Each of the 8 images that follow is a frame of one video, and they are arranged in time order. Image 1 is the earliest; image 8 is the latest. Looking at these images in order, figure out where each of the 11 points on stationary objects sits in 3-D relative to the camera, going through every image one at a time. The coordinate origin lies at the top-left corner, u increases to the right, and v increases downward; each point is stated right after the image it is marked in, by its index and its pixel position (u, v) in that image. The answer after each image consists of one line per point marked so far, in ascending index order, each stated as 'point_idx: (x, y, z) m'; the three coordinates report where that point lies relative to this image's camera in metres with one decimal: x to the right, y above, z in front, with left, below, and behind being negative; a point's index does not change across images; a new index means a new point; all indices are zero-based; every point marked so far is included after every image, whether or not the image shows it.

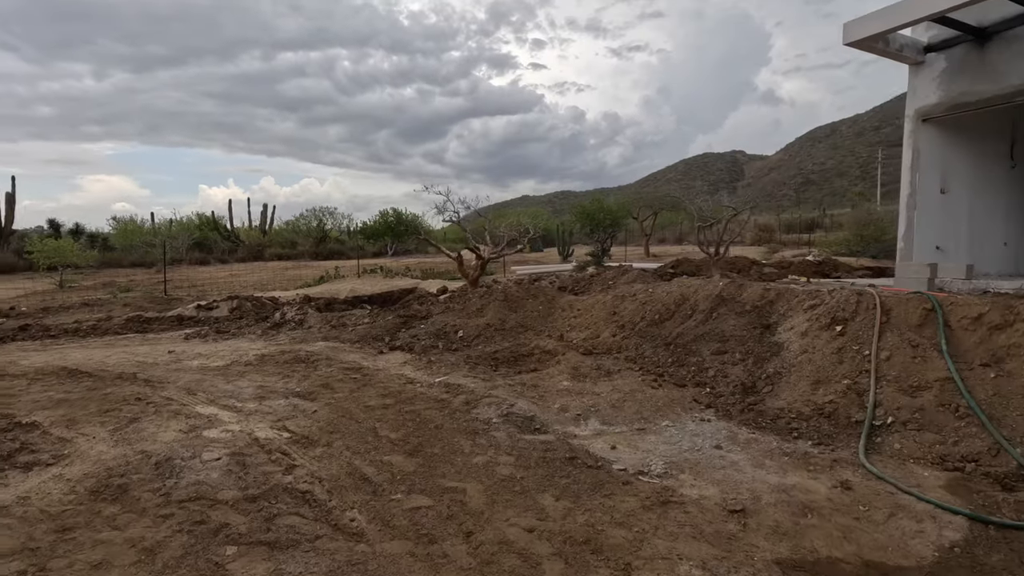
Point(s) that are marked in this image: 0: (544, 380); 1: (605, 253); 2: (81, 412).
0: (+0.4, -1.2, +6.7) m
1: (+3.0, +1.2, +17.7) m
2: (-4.7, -1.4, +5.9) m
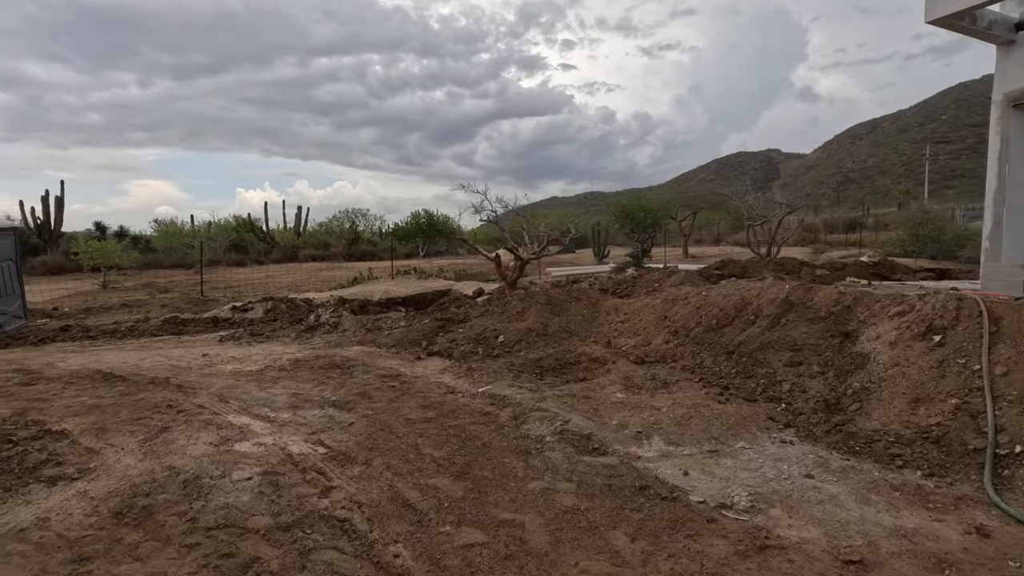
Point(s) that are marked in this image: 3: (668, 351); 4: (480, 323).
0: (+1.0, -1.2, +6.2) m
1: (+4.2, +1.1, +17.0) m
2: (-4.2, -1.4, +5.7) m
3: (+2.1, -0.9, +7.3) m
4: (-0.5, -0.6, +8.9) m
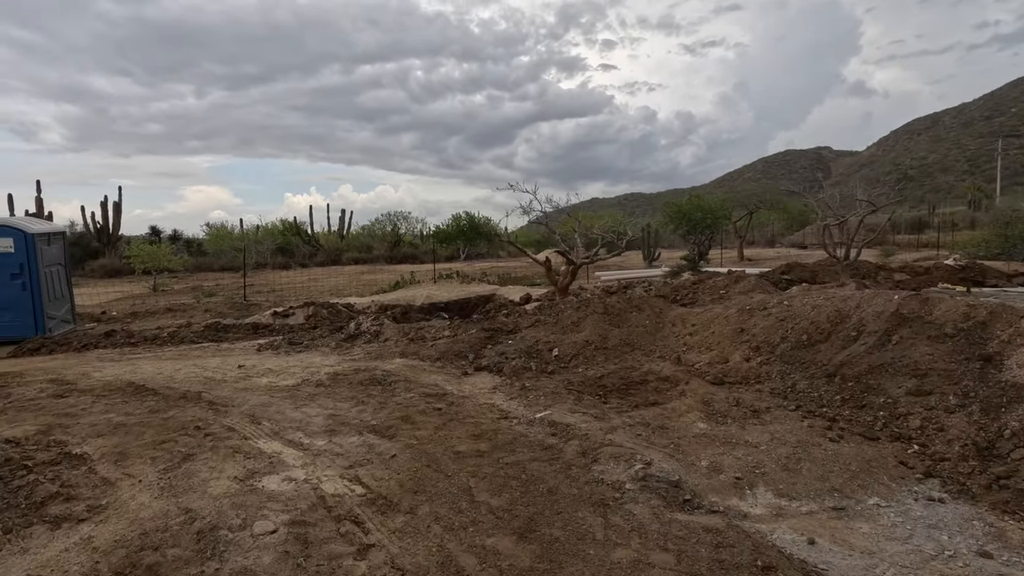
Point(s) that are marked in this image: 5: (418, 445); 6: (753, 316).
0: (+1.6, -1.3, +5.3) m
1: (+5.6, +0.9, +15.9) m
2: (-3.6, -1.5, +5.2) m
3: (+2.8, -1.0, +6.3) m
4: (+0.3, -0.7, +8.1) m
5: (-0.8, -1.4, +4.7) m
6: (+3.4, -0.4, +7.7) m
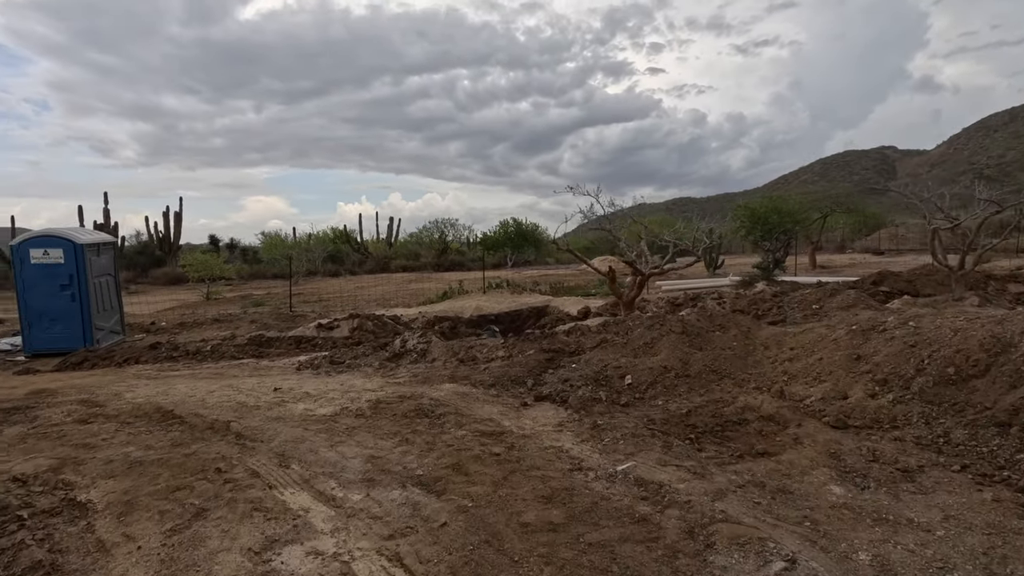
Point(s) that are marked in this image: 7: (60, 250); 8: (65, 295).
0: (+2.2, -1.5, +4.1) m
1: (+7.1, +0.6, +14.4) m
2: (-3.0, -1.7, +4.5) m
3: (+3.5, -1.2, +5.1) m
4: (+1.1, -0.9, +7.1) m
5: (-0.3, -1.6, +3.8) m
6: (+4.2, -0.6, +6.4) m
7: (-9.5, +0.8, +11.3) m
8: (-9.5, -0.1, +11.4) m
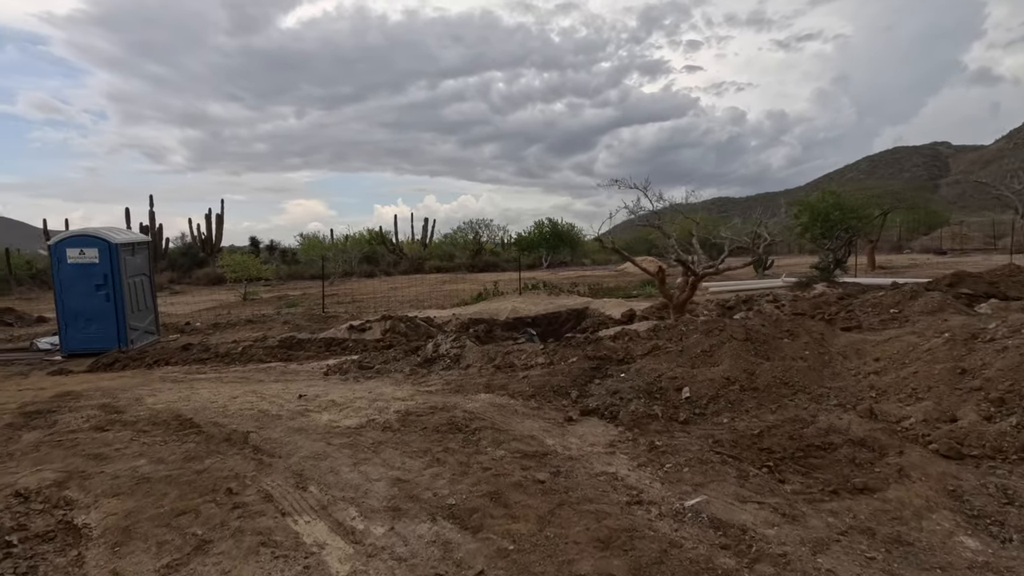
0: (+2.5, -1.5, +3.3) m
1: (+8.0, +0.6, +13.2) m
2: (-2.7, -1.6, +4.0) m
3: (+3.9, -1.2, +4.2) m
4: (+1.6, -0.9, +6.4) m
5: (0.0, -1.6, +3.1) m
6: (+4.7, -0.6, +5.5) m
7: (-8.7, +0.8, +11.2) m
8: (-8.7, -0.1, +11.3) m
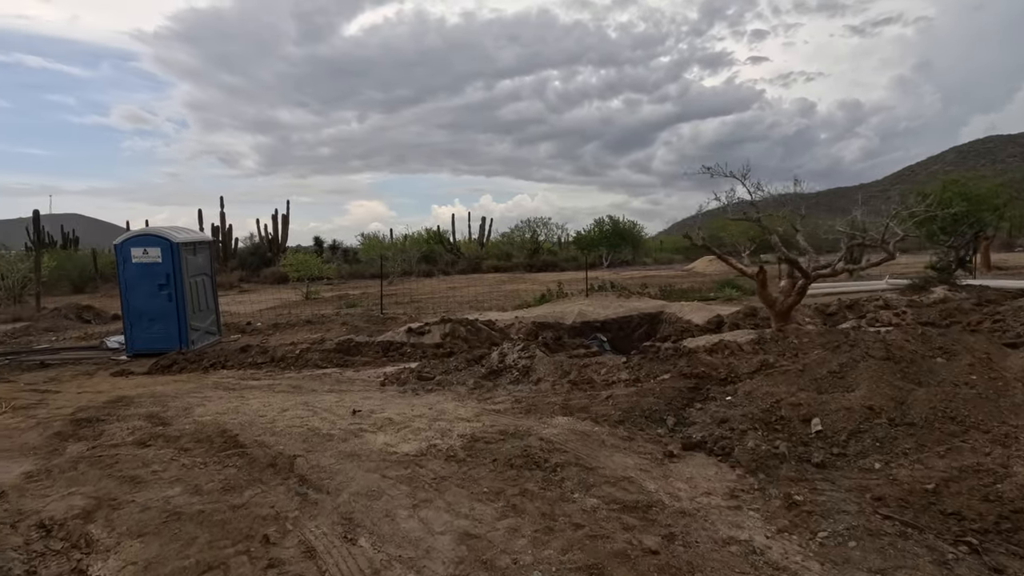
0: (+3.0, -1.6, +2.1) m
1: (+9.5, +0.5, +11.4) m
2: (-2.1, -1.7, +3.3) m
3: (+4.5, -1.3, +2.9) m
4: (+2.5, -1.0, +5.2) m
5: (+0.5, -1.6, +2.2) m
6: (+5.4, -0.7, +4.0) m
7: (-7.3, +0.8, +11.1) m
8: (-7.3, -0.1, +11.2) m
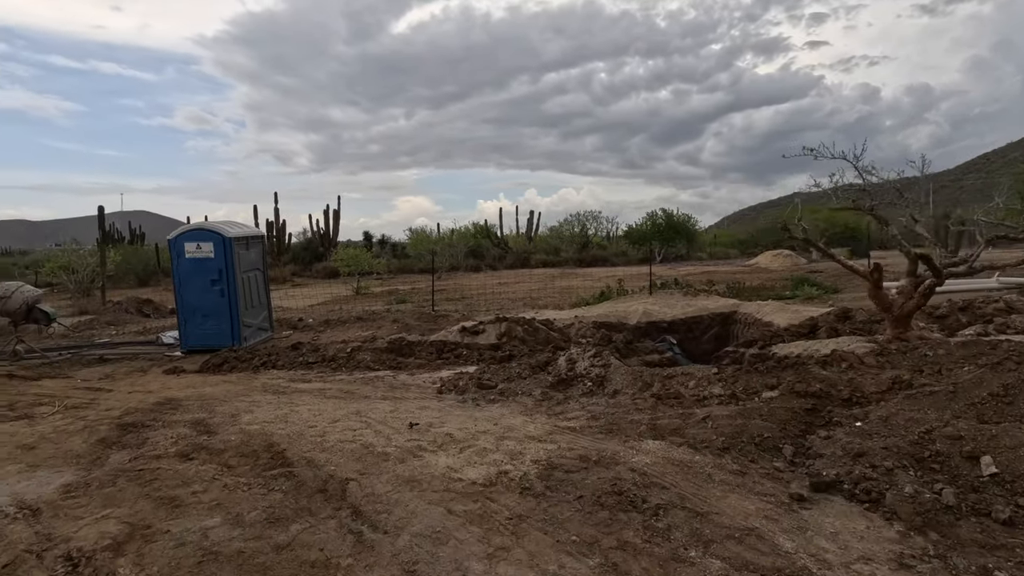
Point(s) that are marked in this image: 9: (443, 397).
0: (+3.4, -1.6, +1.2) m
1: (+10.7, +0.5, +9.9) m
2: (-1.6, -1.7, +2.7) m
3: (+4.9, -1.3, +1.7) m
4: (+3.1, -1.0, +4.3) m
5: (+1.0, -1.6, +1.4) m
6: (+6.0, -0.7, +2.8) m
7: (-6.1, +0.9, +10.9) m
8: (-6.1, 0.0, +11.1) m
9: (-0.8, -1.3, +6.4) m
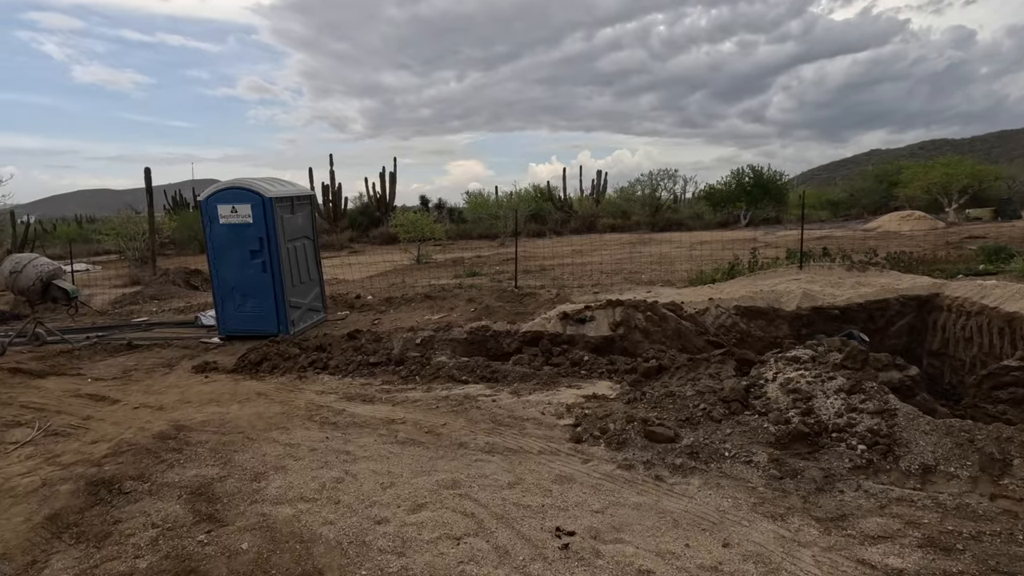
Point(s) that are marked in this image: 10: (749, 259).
0: (+4.2, -1.9, -1.7) m
1: (+12.3, +0.8, +6.1) m
2: (-0.5, -1.8, +0.3) m
3: (+5.8, -1.5, -1.3) m
4: (+4.3, -1.1, +1.4) m
5: (+1.8, -1.9, -1.2) m
6: (+7.0, -0.9, -0.4) m
7: (-4.3, +1.3, +8.7) m
8: (-4.3, +0.4, +8.9) m
9: (+0.6, -1.2, +3.8) m
10: (+5.0, +0.6, +11.3) m
